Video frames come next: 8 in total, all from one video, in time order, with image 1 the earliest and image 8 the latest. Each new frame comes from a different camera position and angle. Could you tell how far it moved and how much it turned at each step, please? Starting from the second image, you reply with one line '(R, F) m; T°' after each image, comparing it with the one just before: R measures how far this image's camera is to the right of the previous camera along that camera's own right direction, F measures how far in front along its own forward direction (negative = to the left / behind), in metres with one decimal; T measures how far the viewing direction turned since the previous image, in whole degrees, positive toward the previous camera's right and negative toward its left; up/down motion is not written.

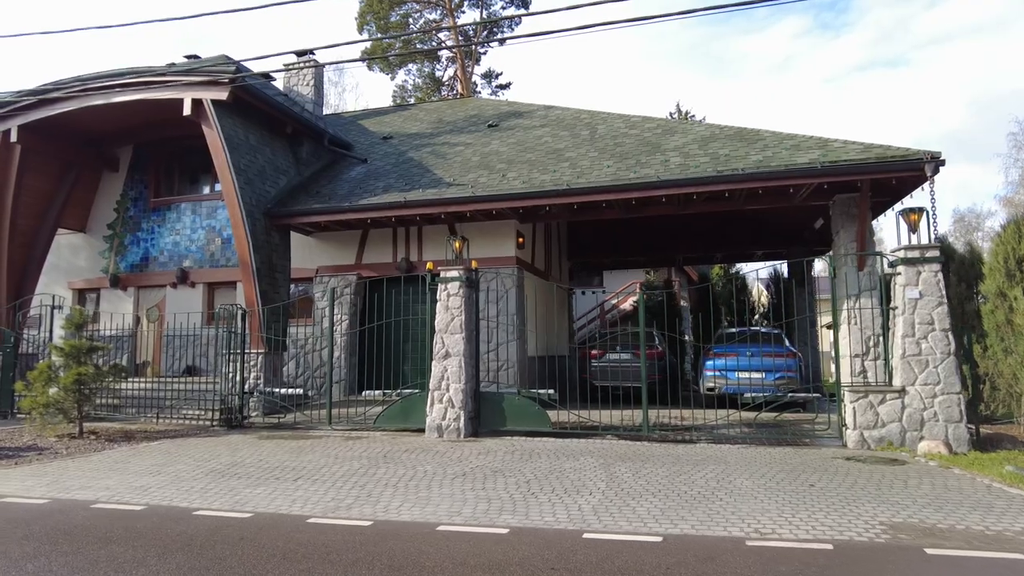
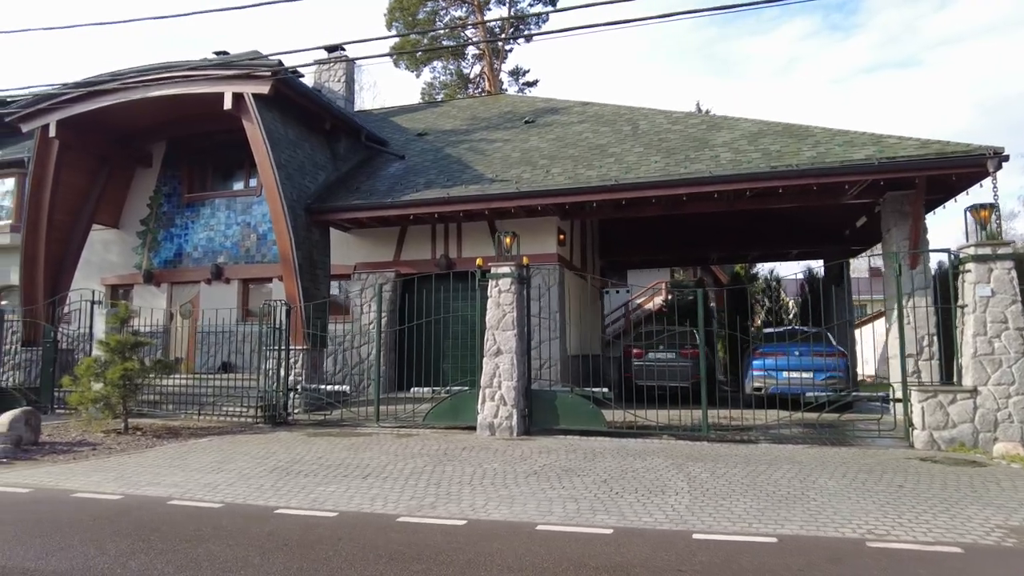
(-0.7, +0.2) m; -1°
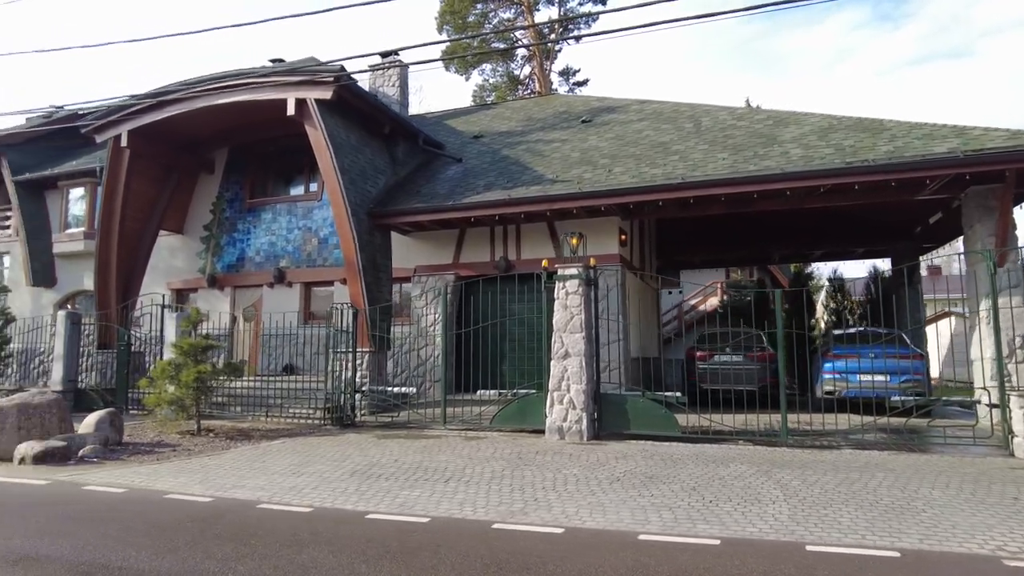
(-0.4, +0.1) m; -3°
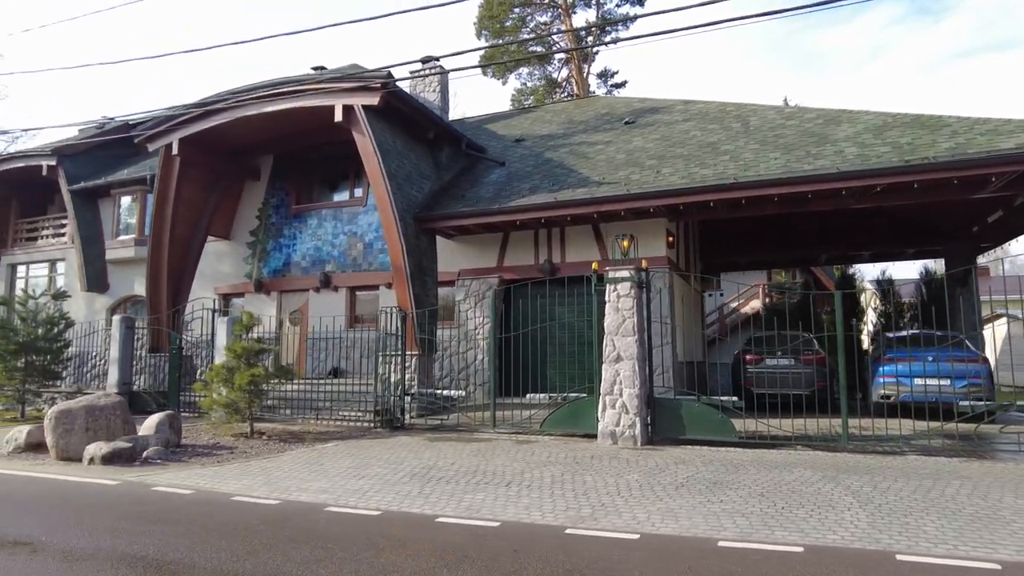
(-0.3, 0.0) m; -3°
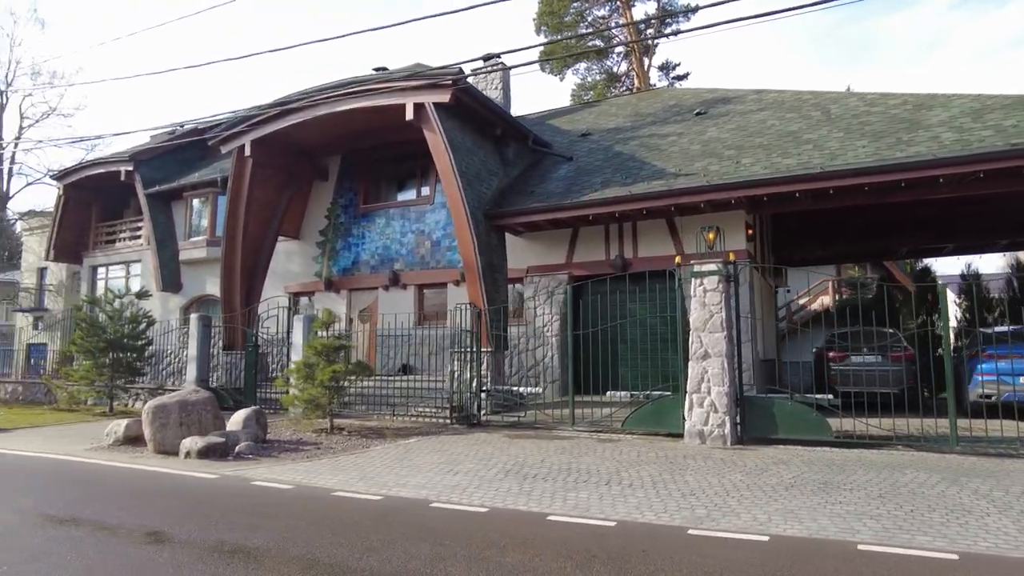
(-0.5, +0.1) m; -4°
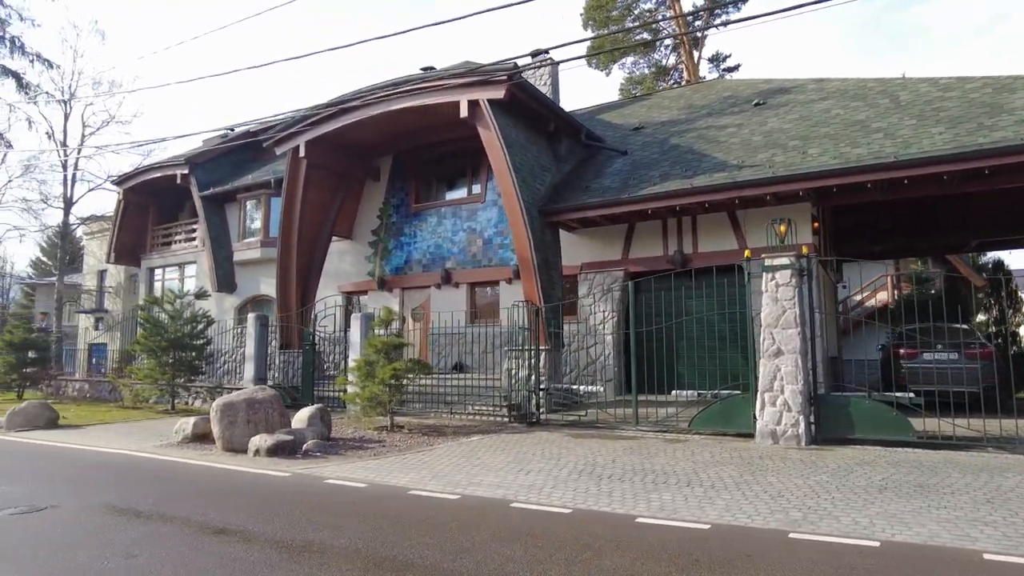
(-0.4, +0.1) m; -3°
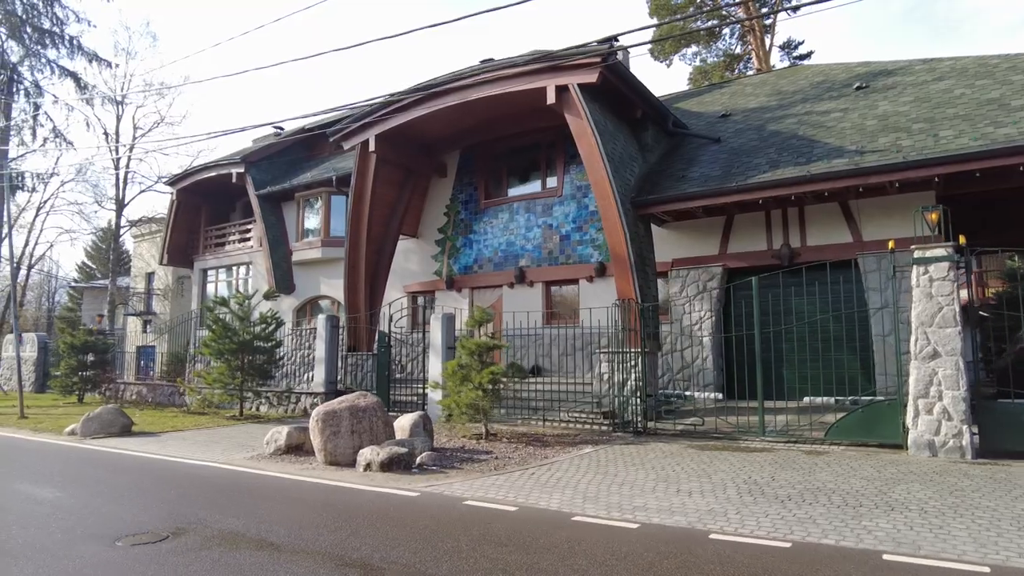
(-1.3, +0.8) m; -2°
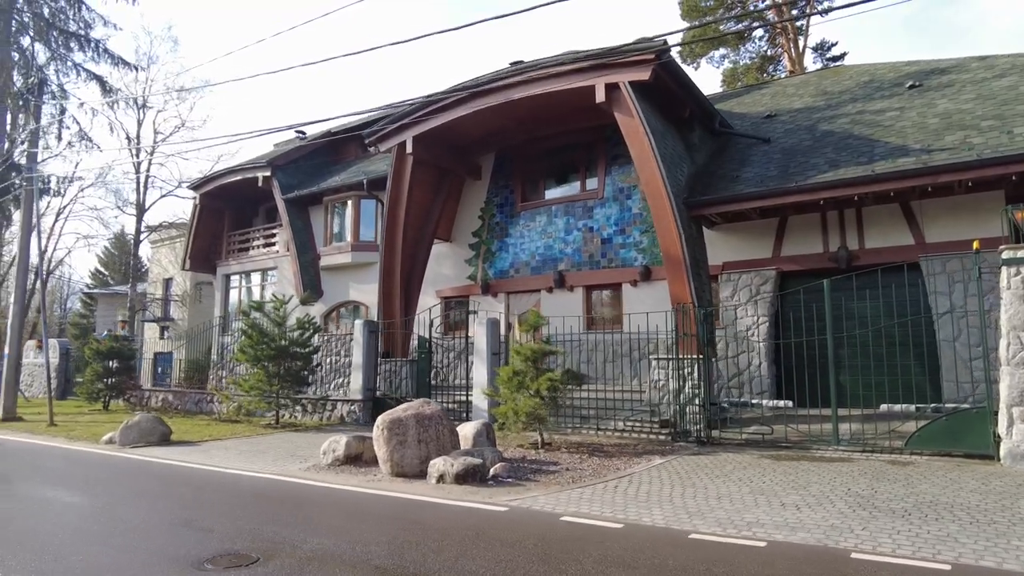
(-0.8, +0.4) m; 0°
